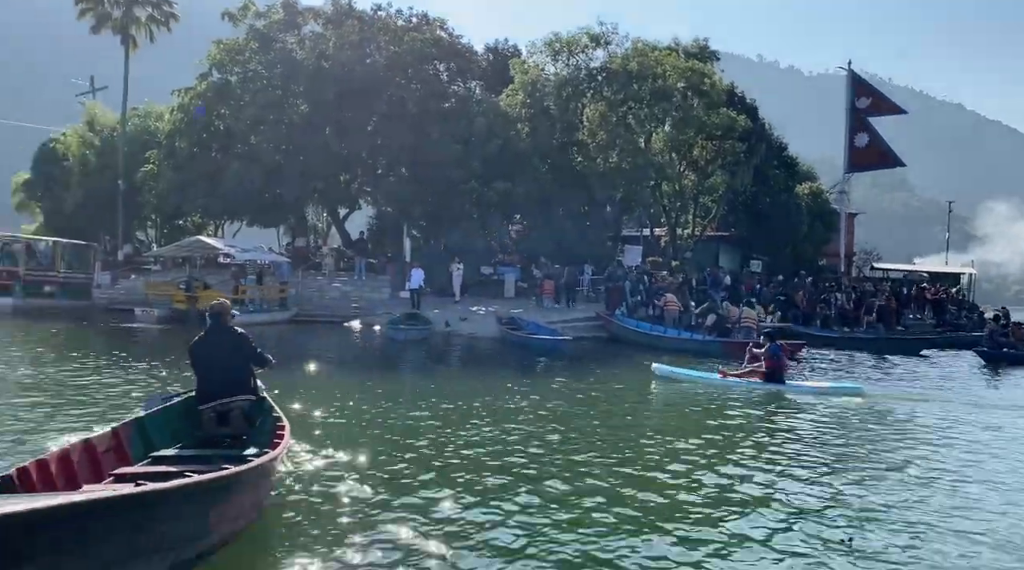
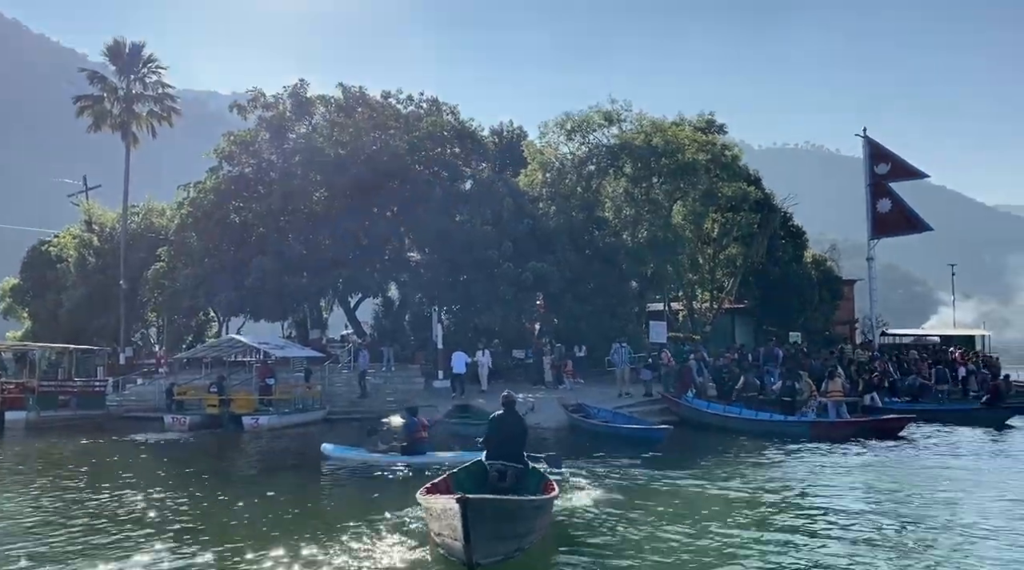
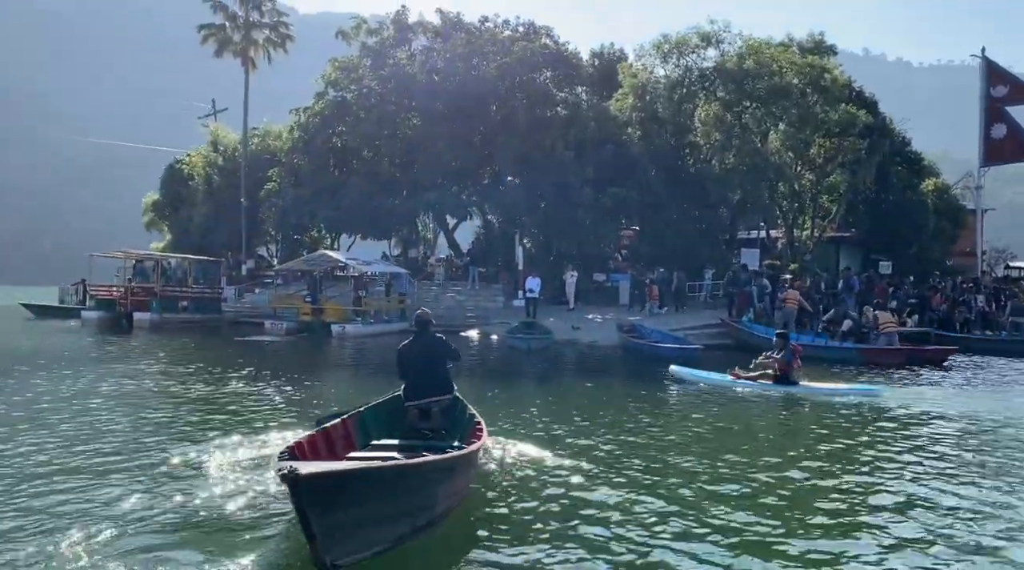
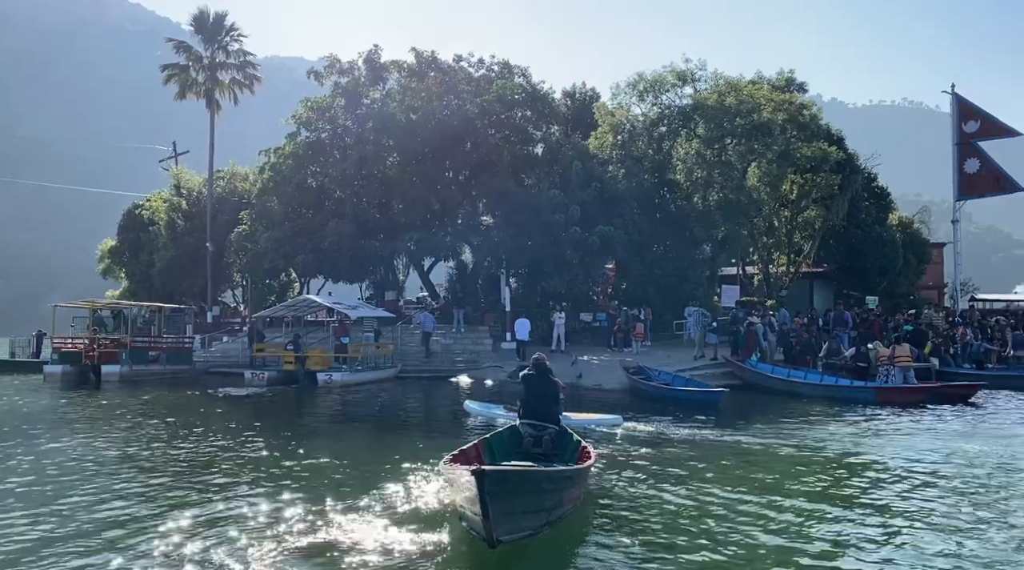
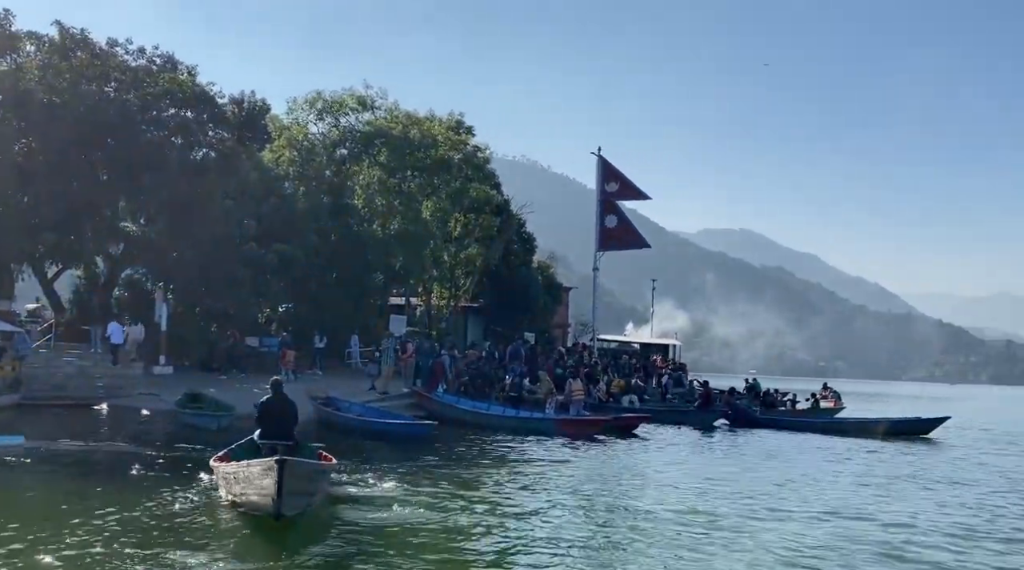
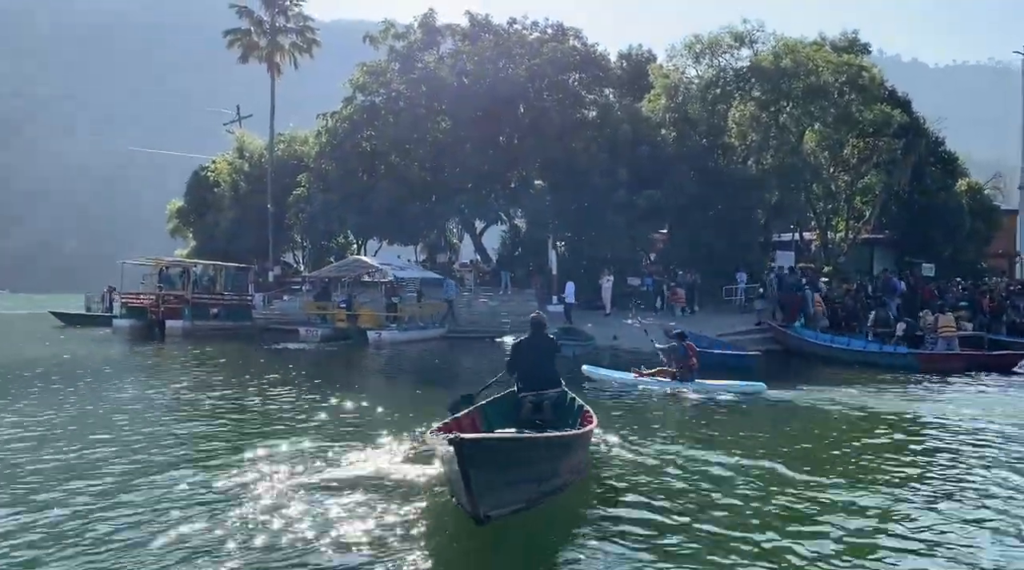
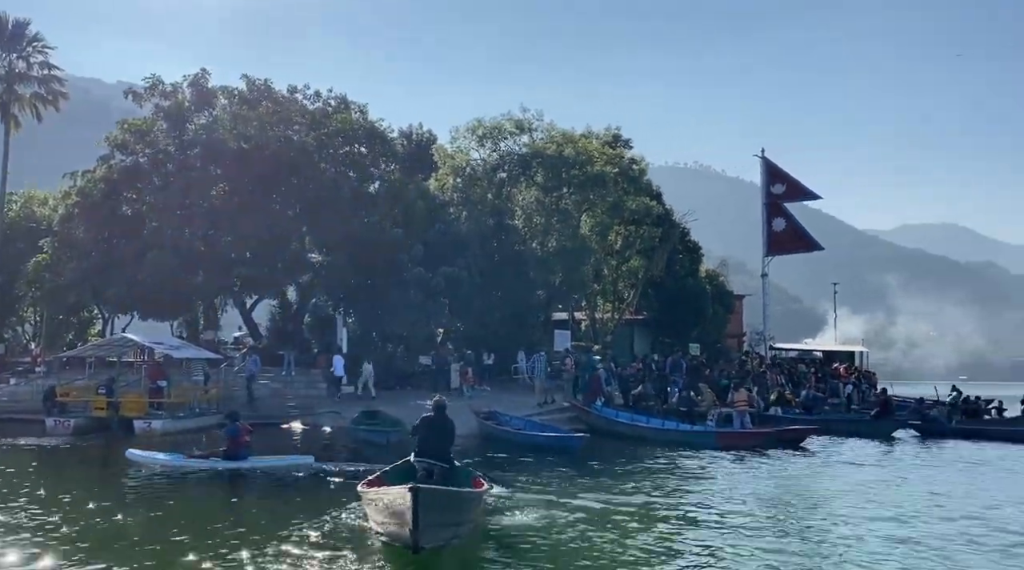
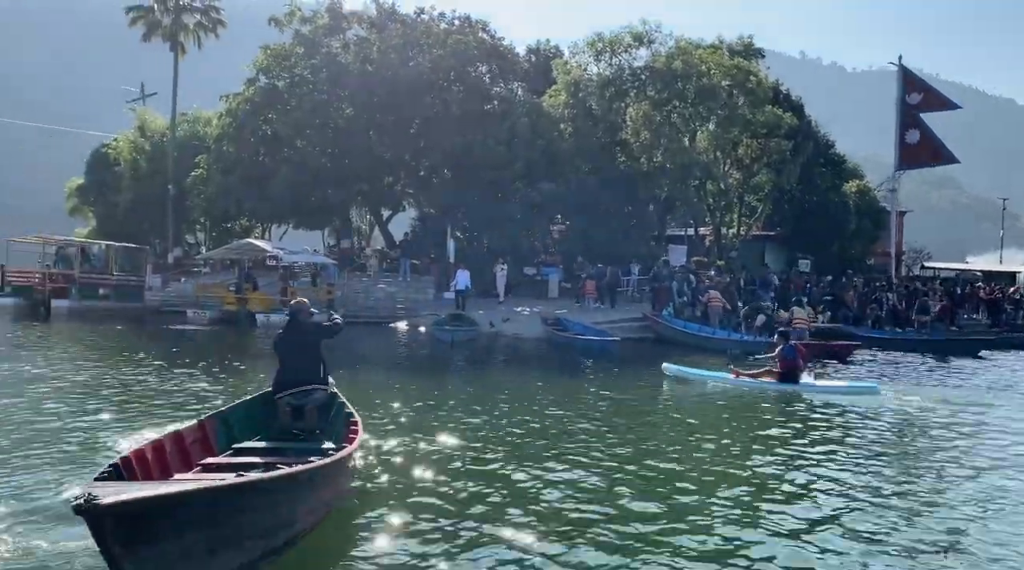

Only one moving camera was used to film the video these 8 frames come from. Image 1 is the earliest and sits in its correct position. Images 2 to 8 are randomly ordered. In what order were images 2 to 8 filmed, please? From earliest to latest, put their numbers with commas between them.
8, 3, 6, 4, 2, 7, 5
